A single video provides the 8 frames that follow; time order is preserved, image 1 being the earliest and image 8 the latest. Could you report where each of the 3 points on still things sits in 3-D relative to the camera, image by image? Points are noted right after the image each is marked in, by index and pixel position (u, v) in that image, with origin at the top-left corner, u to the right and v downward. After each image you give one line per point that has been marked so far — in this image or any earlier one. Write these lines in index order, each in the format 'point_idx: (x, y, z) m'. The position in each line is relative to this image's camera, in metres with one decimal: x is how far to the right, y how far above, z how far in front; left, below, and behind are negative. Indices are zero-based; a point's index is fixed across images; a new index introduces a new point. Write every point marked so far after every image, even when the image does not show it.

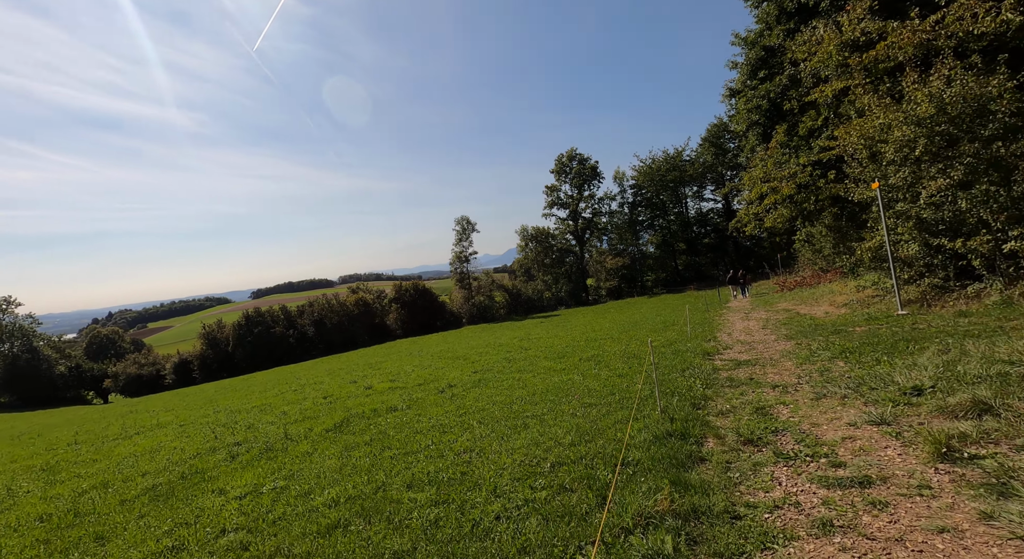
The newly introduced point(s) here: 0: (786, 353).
0: (+6.9, -1.9, +14.8) m
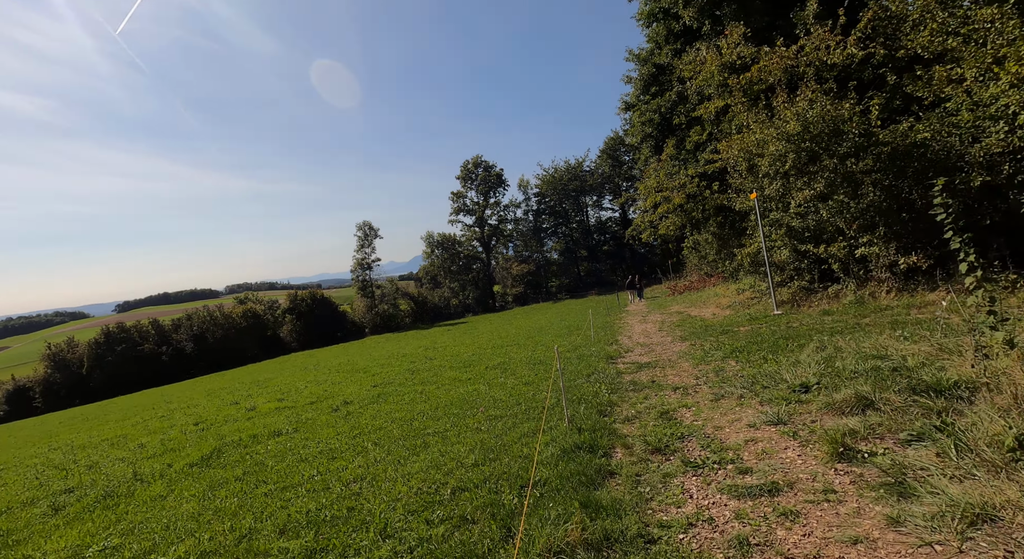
0: (+4.5, -2.0, +15.3) m
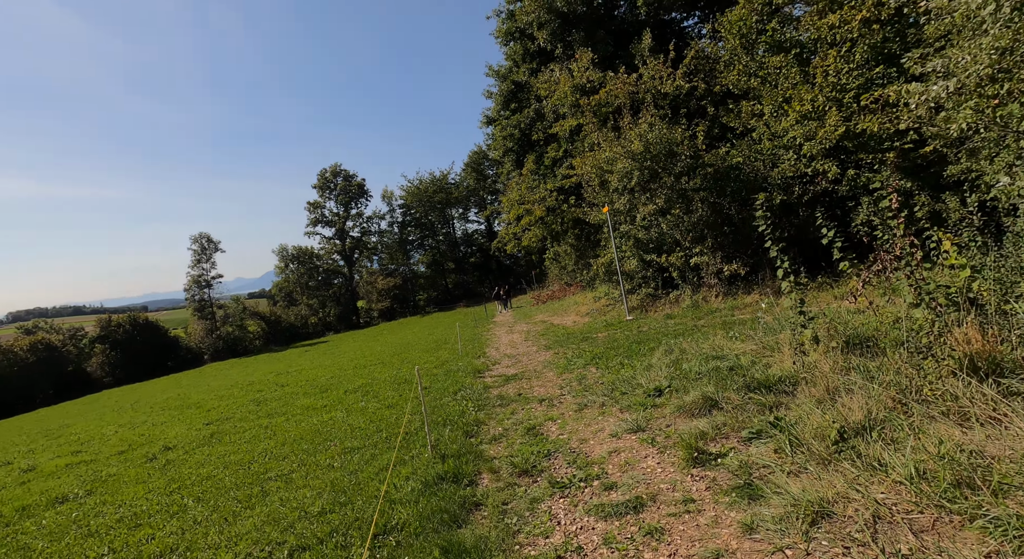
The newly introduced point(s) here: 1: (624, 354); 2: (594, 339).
0: (+1.0, -2.3, +15.7) m
1: (+2.6, -1.7, +13.3) m
2: (+2.7, -1.9, +19.1) m
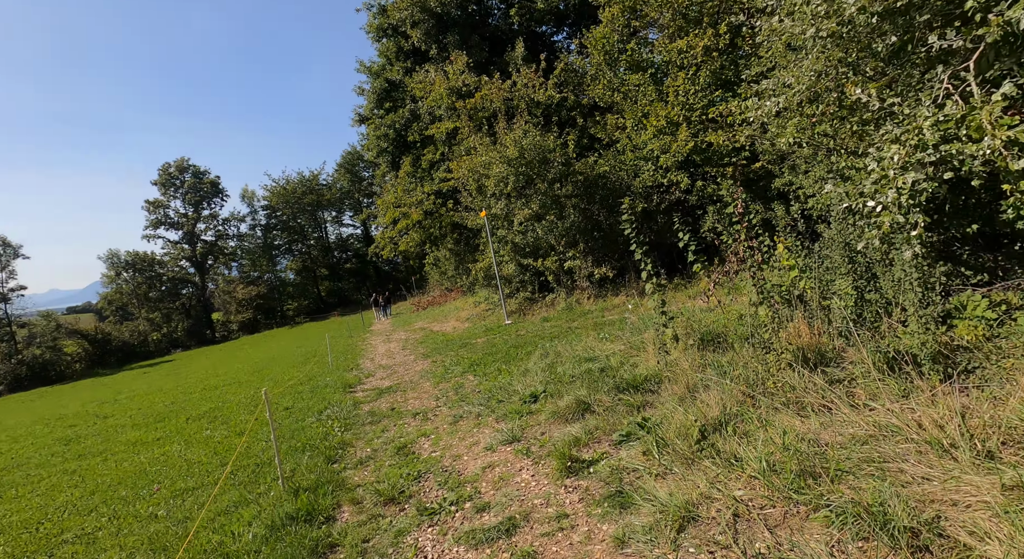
0: (-2.2, -2.4, +15.3) m
1: (-0.2, -1.8, +13.3) m
2: (-1.2, -2.1, +19.0) m
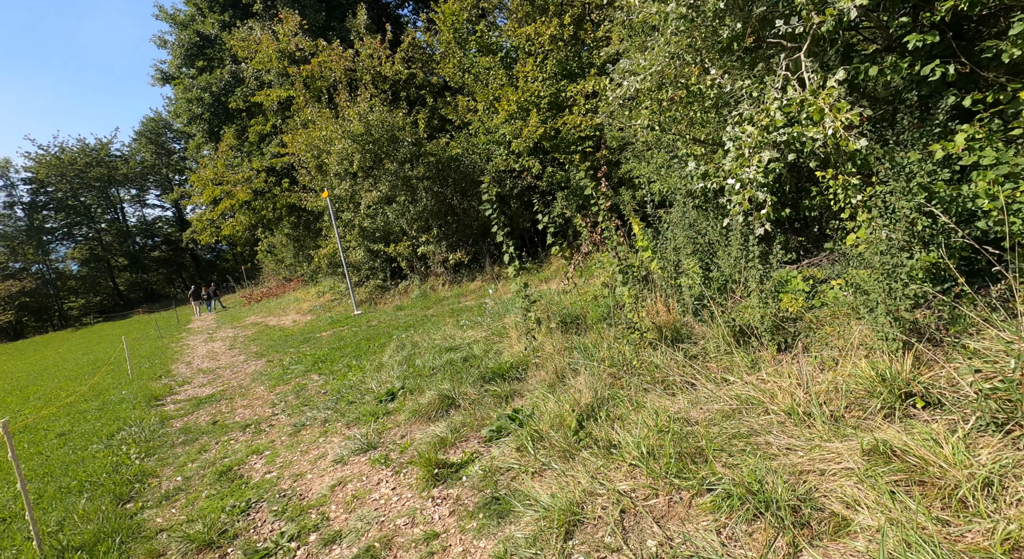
0: (-5.8, -2.2, +13.8) m
1: (-3.3, -1.5, +12.4) m
2: (-5.7, -1.7, +17.6) m
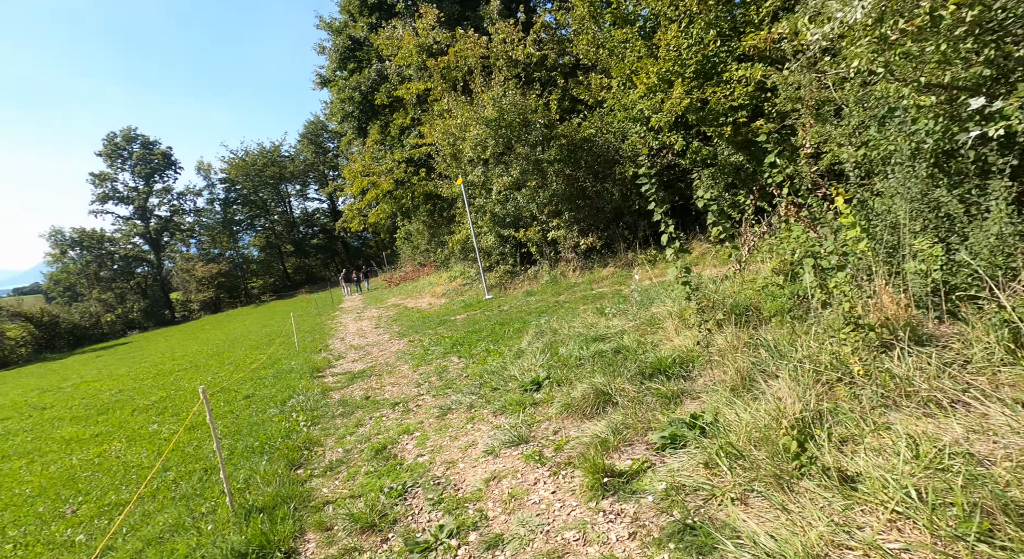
0: (-2.6, -1.8, +14.0) m
1: (-0.4, -1.2, +12.1) m
2: (-1.8, -1.3, +17.8) m
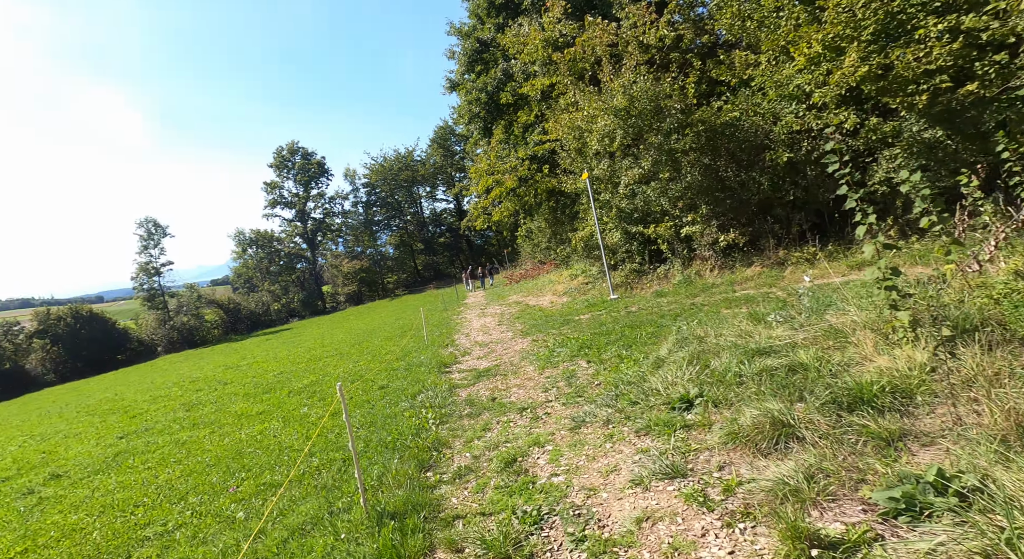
0: (+0.3, -1.7, +13.4) m
1: (+2.1, -1.2, +11.1) m
2: (+1.9, -1.2, +16.9) m
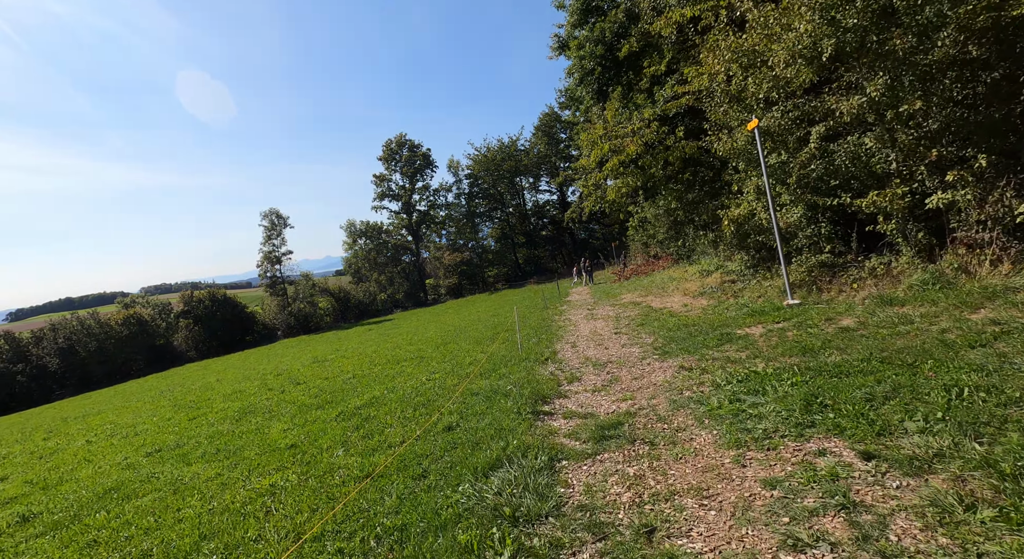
0: (+2.3, -1.6, +7.7) m
1: (+3.6, -1.1, +5.2) m
2: (+4.4, -1.1, +10.9) m
